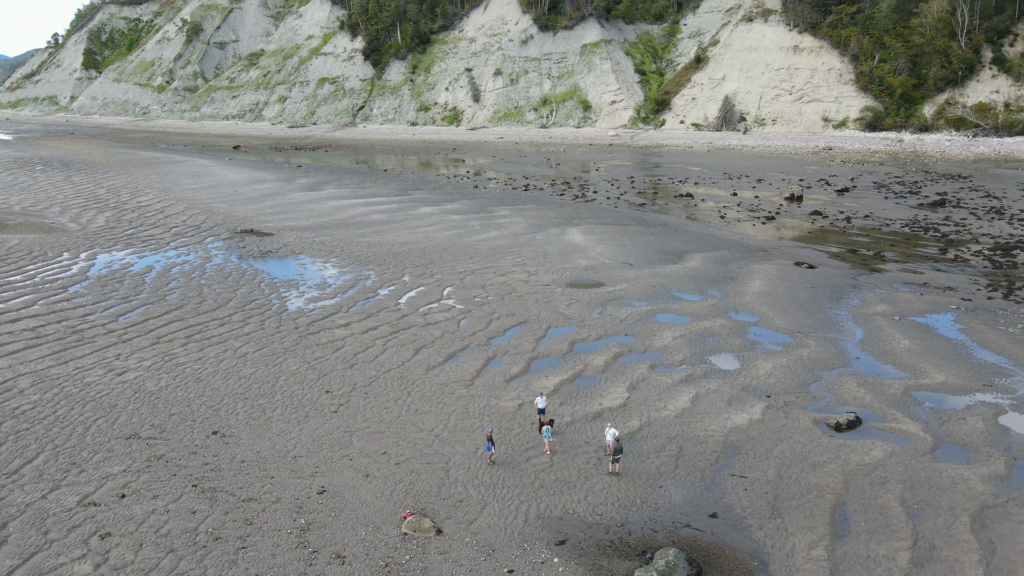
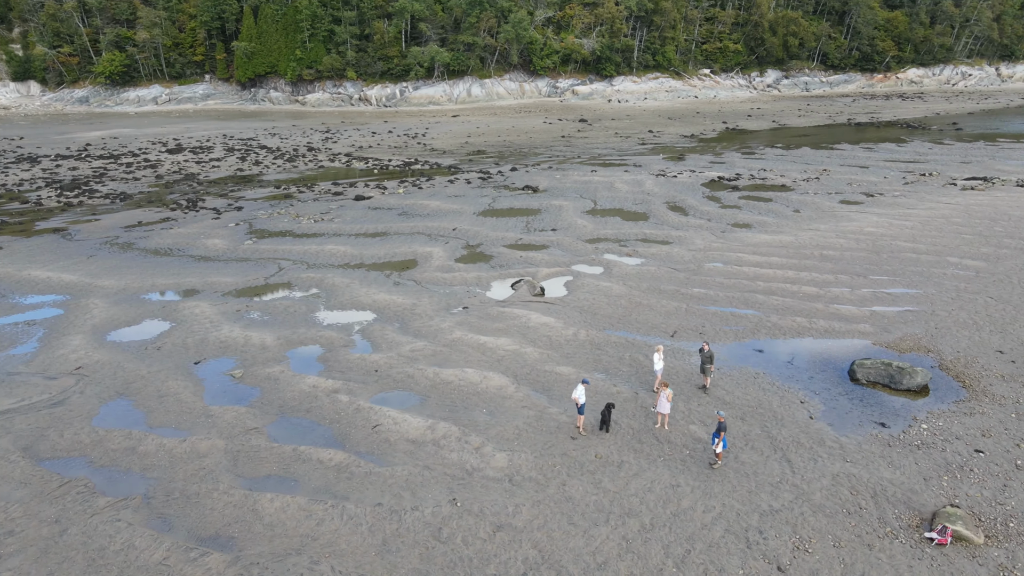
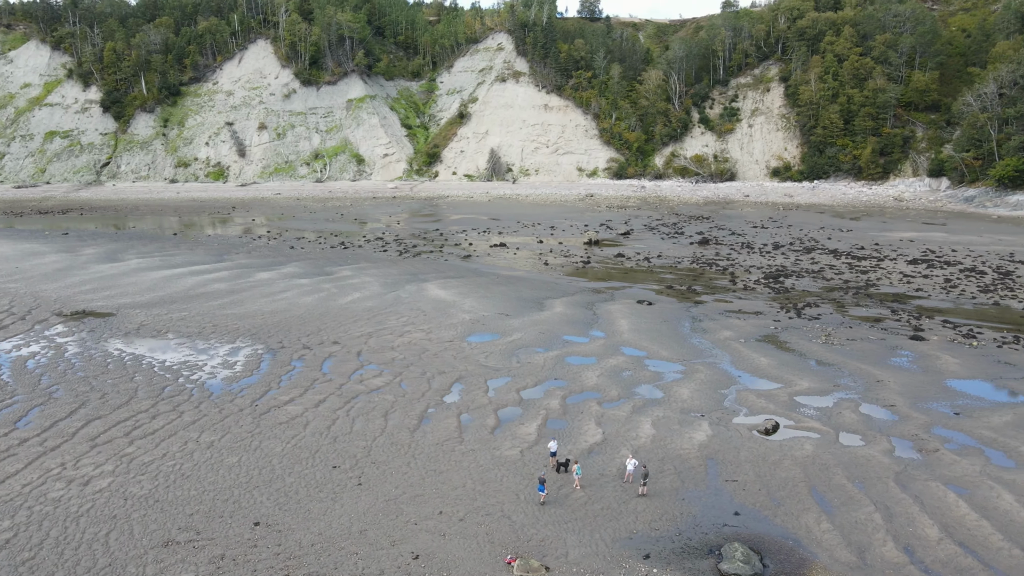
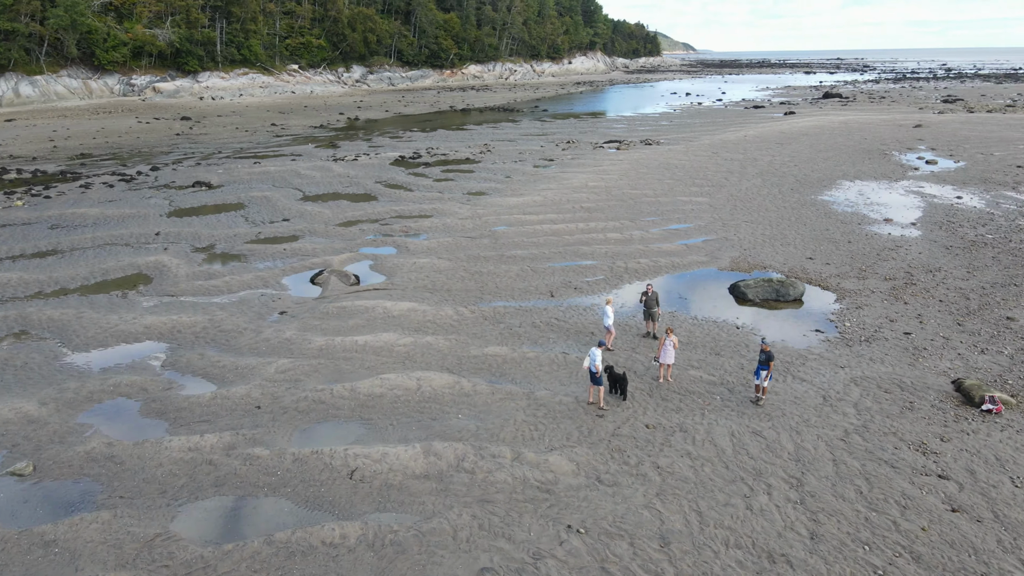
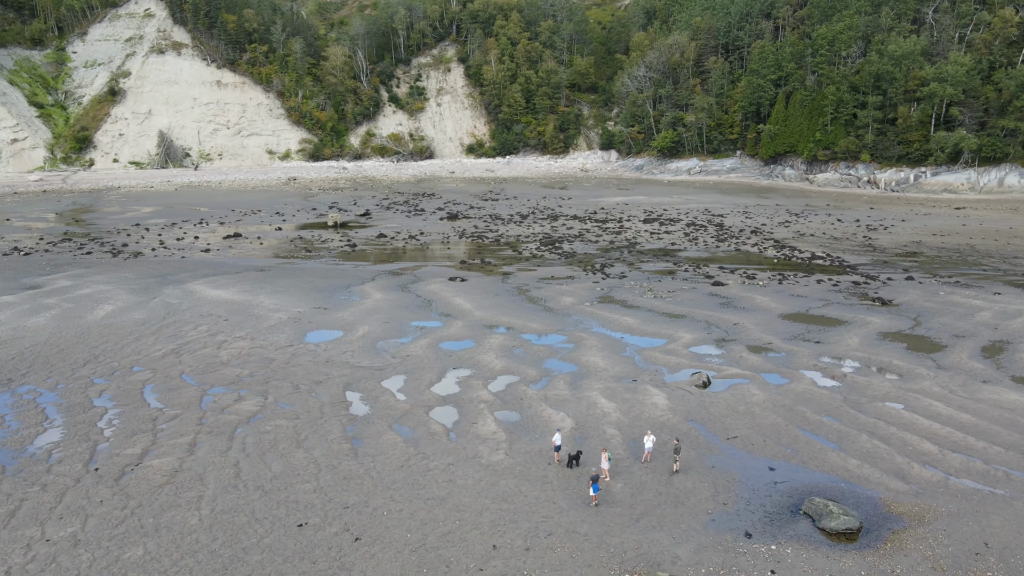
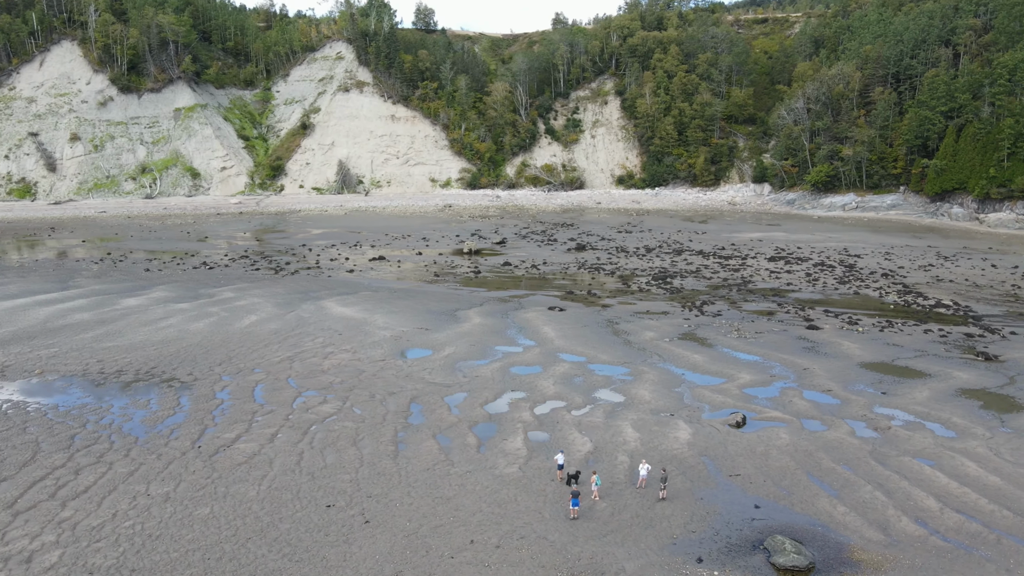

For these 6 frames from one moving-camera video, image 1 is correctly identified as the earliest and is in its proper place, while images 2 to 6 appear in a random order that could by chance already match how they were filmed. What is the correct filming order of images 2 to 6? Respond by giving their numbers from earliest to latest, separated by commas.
3, 6, 5, 2, 4
